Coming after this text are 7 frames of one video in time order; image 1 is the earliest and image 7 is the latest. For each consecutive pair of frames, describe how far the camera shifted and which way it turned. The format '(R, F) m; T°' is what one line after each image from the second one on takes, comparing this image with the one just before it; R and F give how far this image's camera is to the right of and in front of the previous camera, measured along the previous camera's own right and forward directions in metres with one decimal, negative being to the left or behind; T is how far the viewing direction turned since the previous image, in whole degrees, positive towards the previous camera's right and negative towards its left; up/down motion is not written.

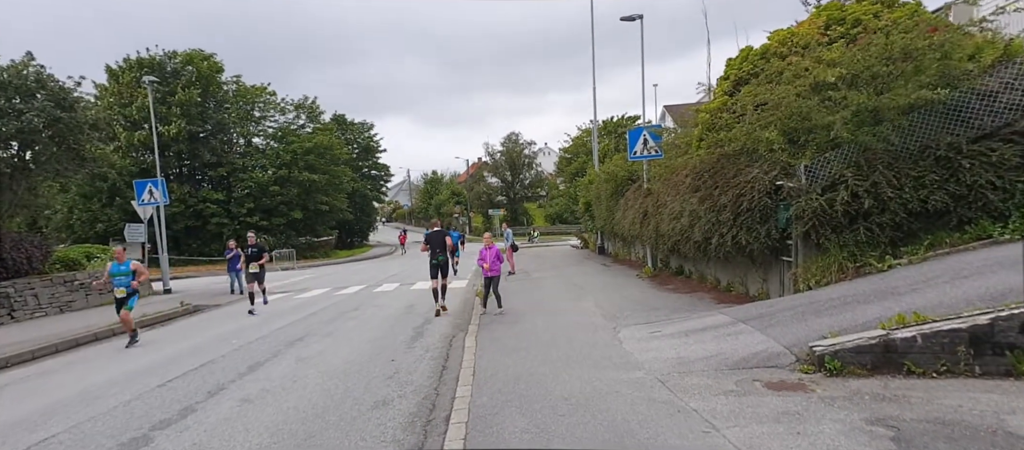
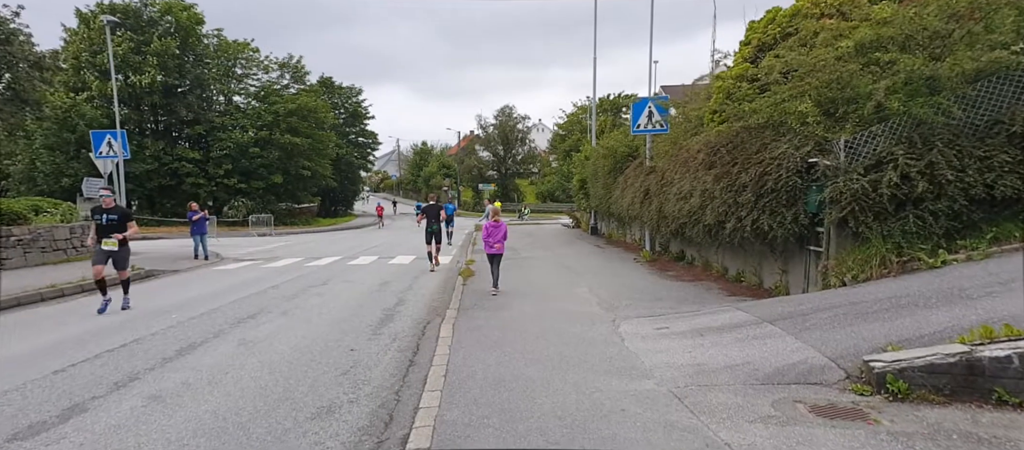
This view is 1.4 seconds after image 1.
(0.0, +1.4) m; +1°
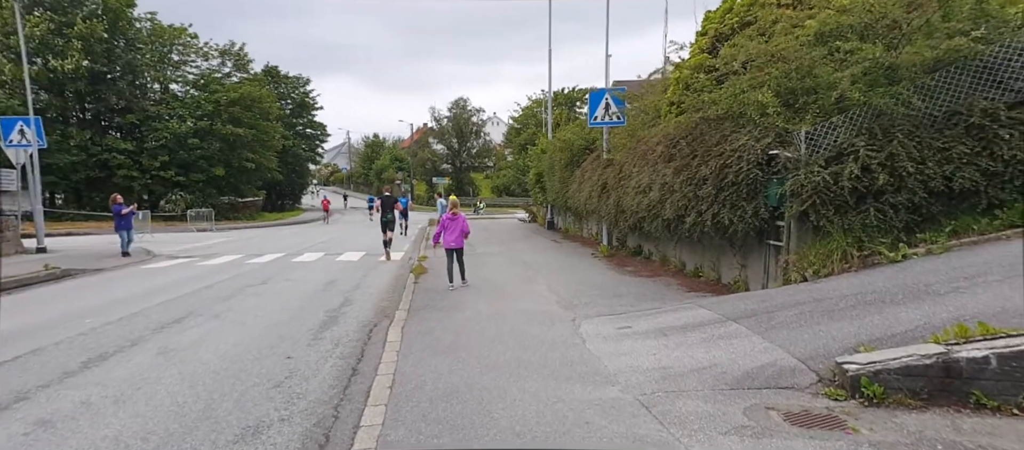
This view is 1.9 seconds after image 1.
(0.0, +0.5) m; +4°
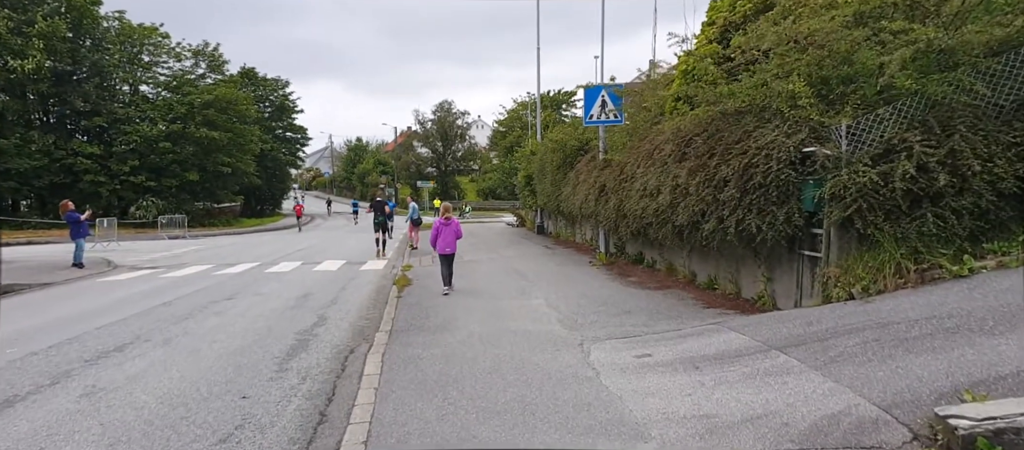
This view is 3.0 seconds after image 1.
(-0.1, +1.1) m; +1°
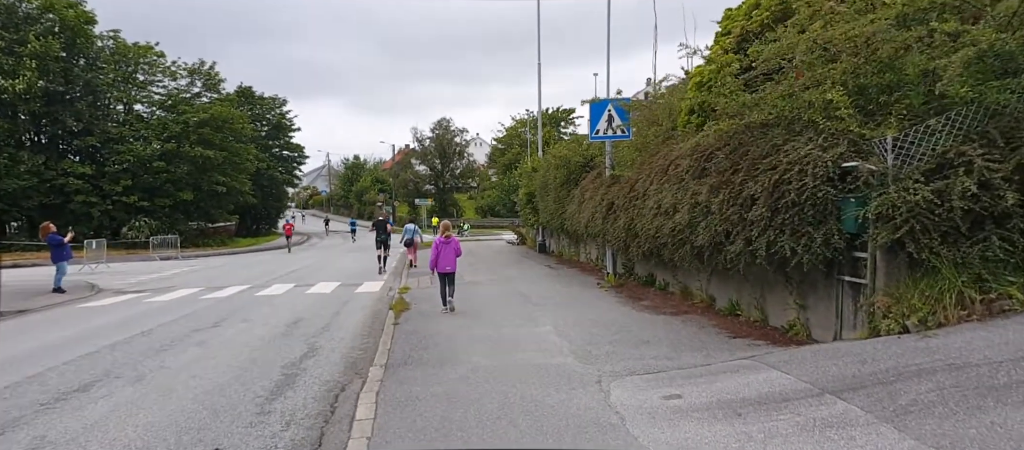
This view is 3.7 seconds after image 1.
(-0.1, +0.7) m; 0°
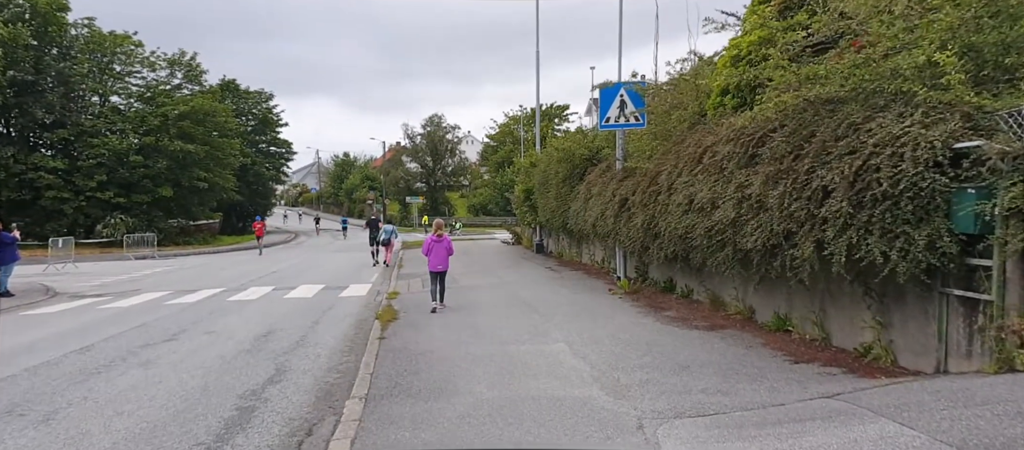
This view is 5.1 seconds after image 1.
(-0.2, +1.5) m; +1°
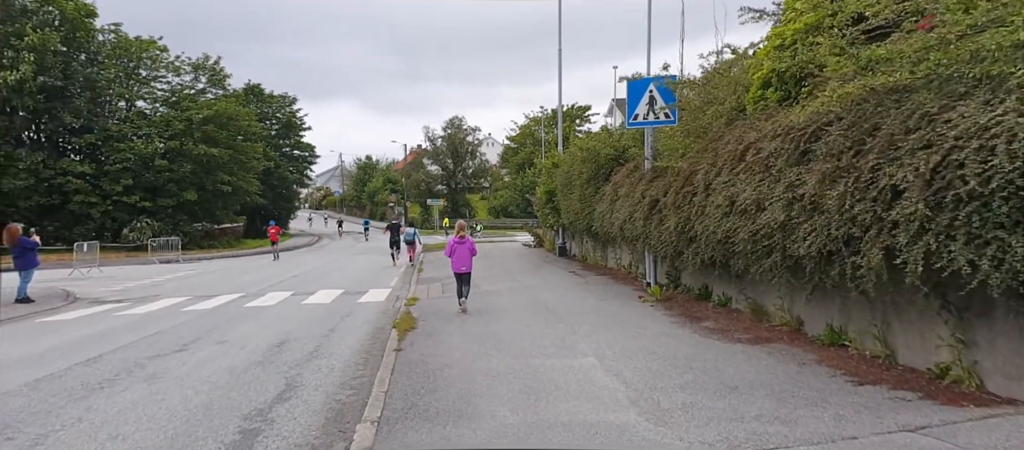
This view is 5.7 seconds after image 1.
(0.0, +0.6) m; -2°
